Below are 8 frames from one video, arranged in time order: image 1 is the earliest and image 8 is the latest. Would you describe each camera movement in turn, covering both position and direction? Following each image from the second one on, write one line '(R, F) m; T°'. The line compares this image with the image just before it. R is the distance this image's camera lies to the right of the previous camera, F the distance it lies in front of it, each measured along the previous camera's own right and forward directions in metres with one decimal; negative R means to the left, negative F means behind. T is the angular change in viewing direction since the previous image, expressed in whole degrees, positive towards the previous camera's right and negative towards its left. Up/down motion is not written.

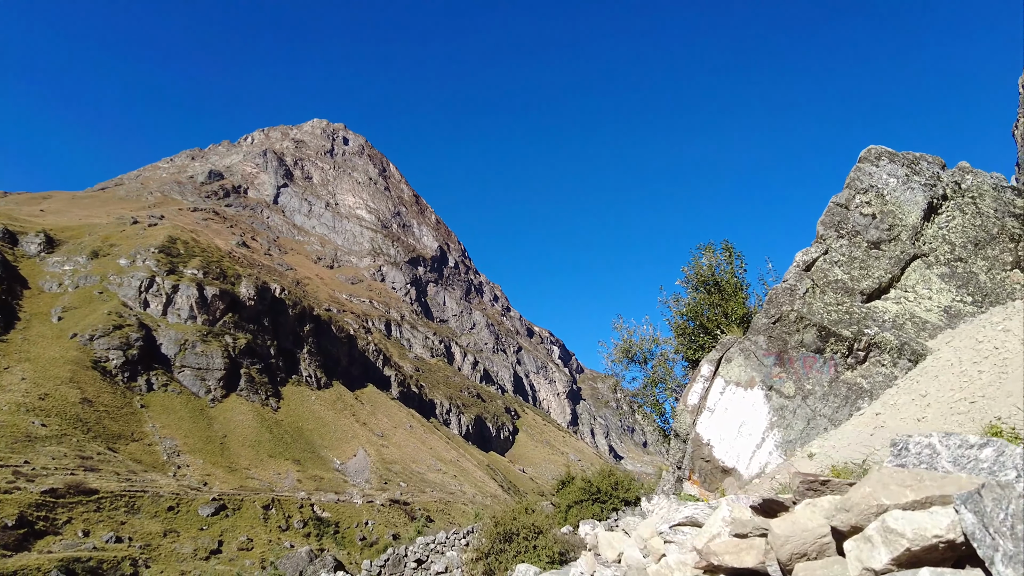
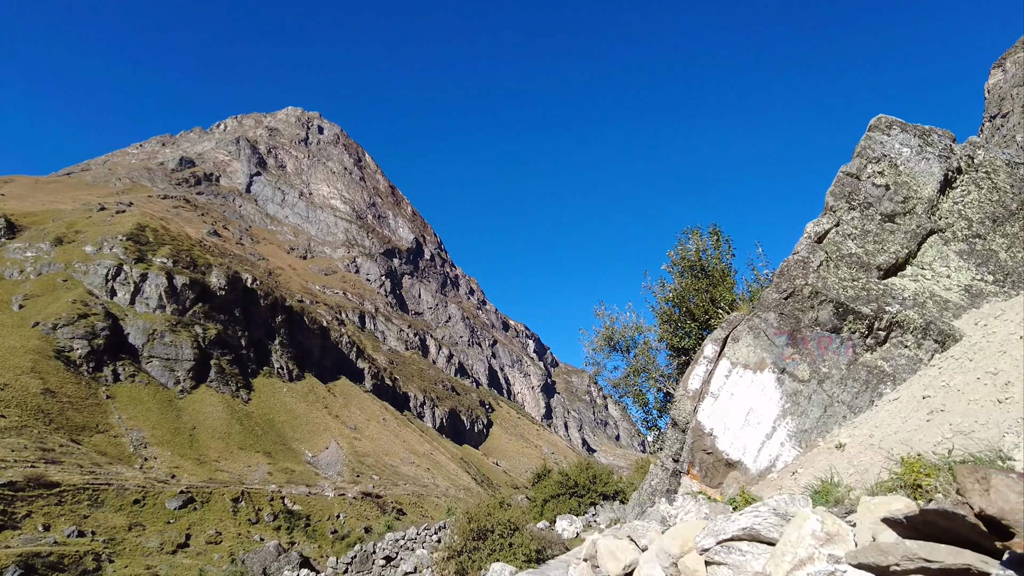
(-0.1, +1.3) m; +3°
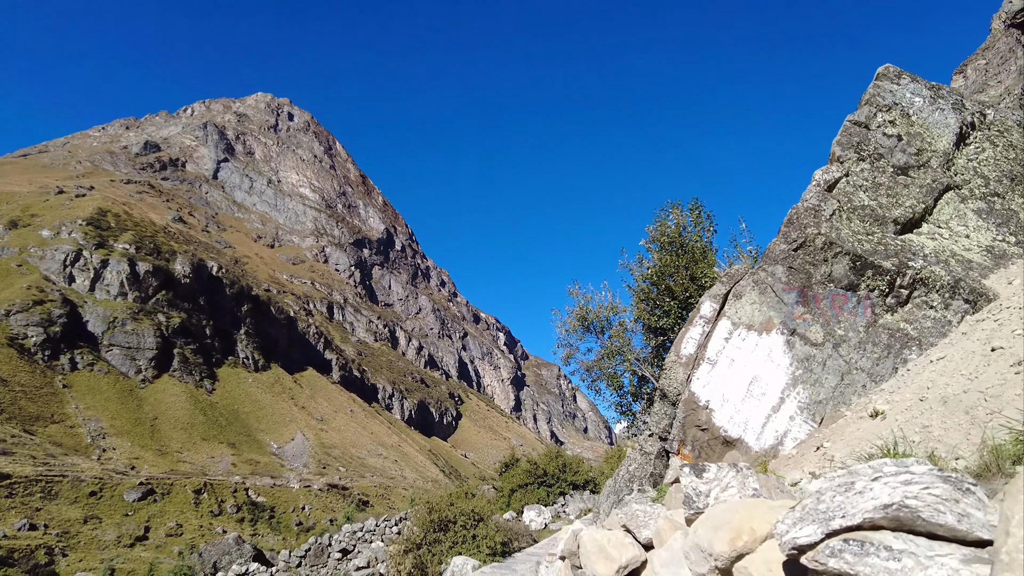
(+0.1, +1.5) m; +3°
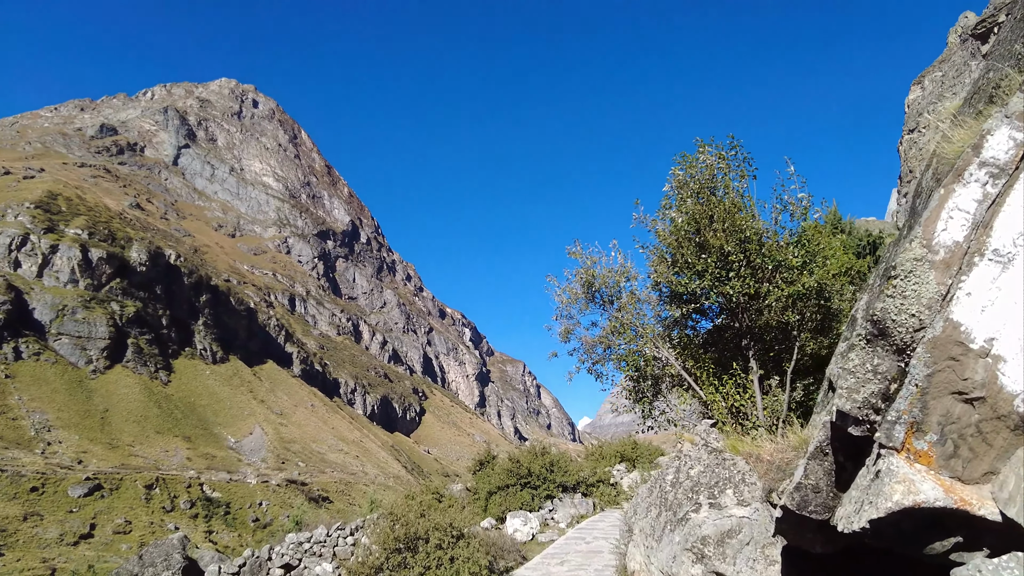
(-0.7, +4.1) m; +3°
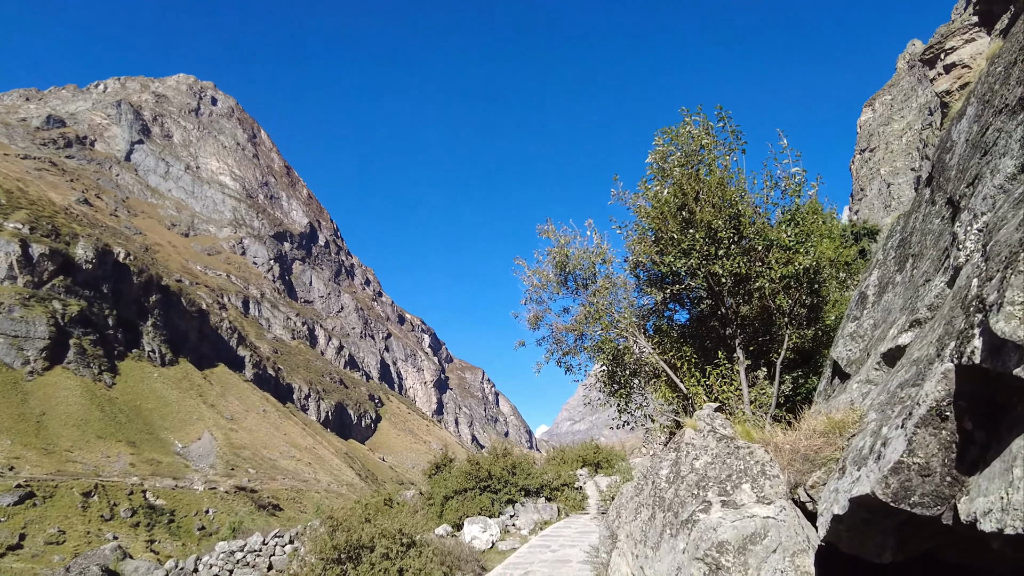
(-0.1, +1.7) m; +4°
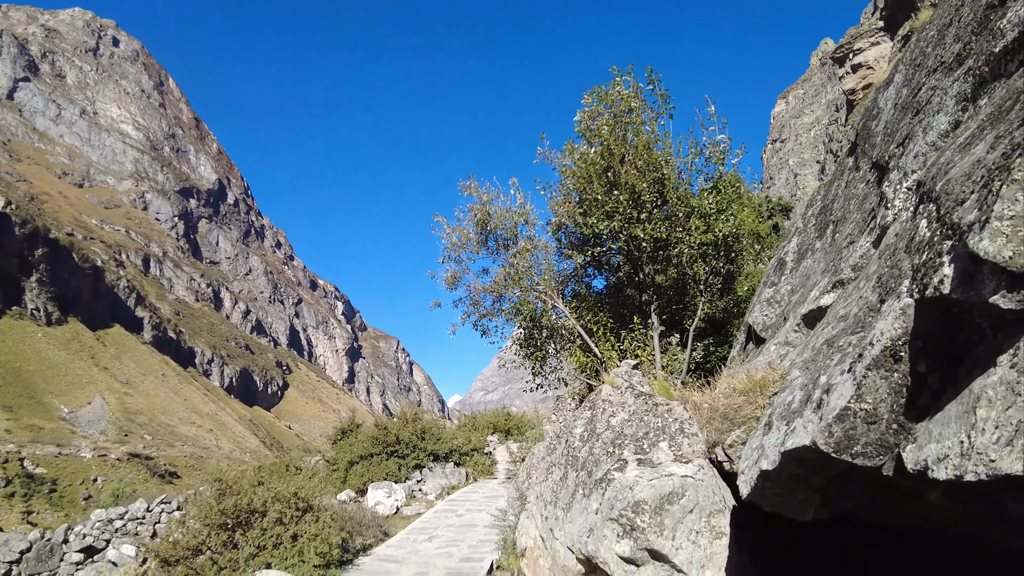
(+0.1, +0.7) m; +8°
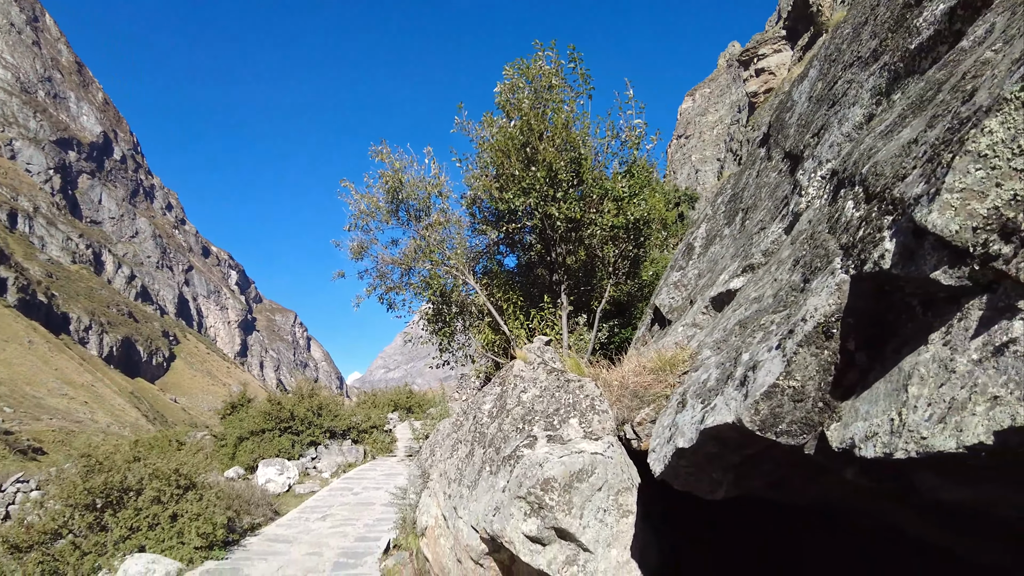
(-0.1, +0.4) m; +10°
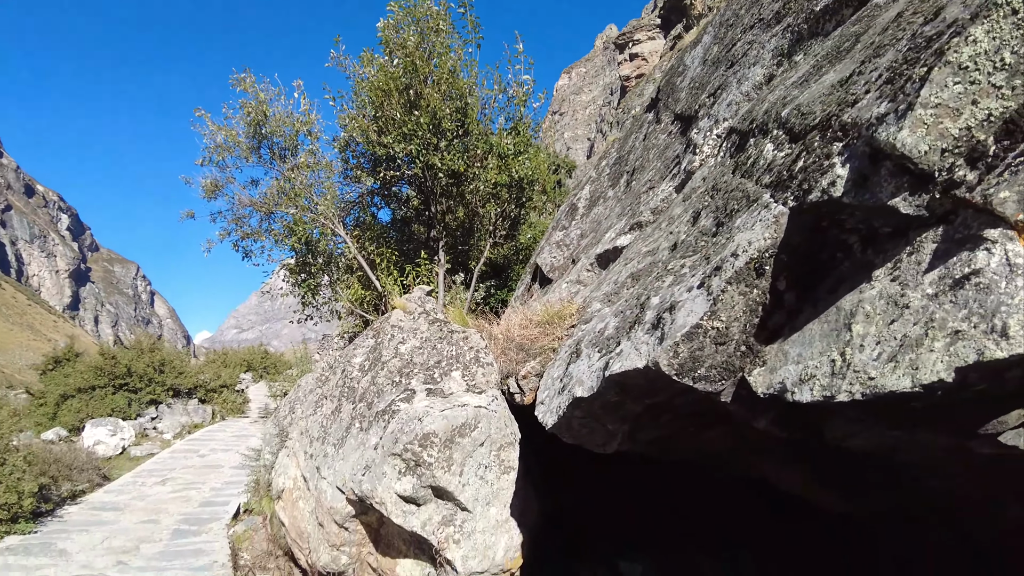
(-0.1, +0.6) m; +13°
